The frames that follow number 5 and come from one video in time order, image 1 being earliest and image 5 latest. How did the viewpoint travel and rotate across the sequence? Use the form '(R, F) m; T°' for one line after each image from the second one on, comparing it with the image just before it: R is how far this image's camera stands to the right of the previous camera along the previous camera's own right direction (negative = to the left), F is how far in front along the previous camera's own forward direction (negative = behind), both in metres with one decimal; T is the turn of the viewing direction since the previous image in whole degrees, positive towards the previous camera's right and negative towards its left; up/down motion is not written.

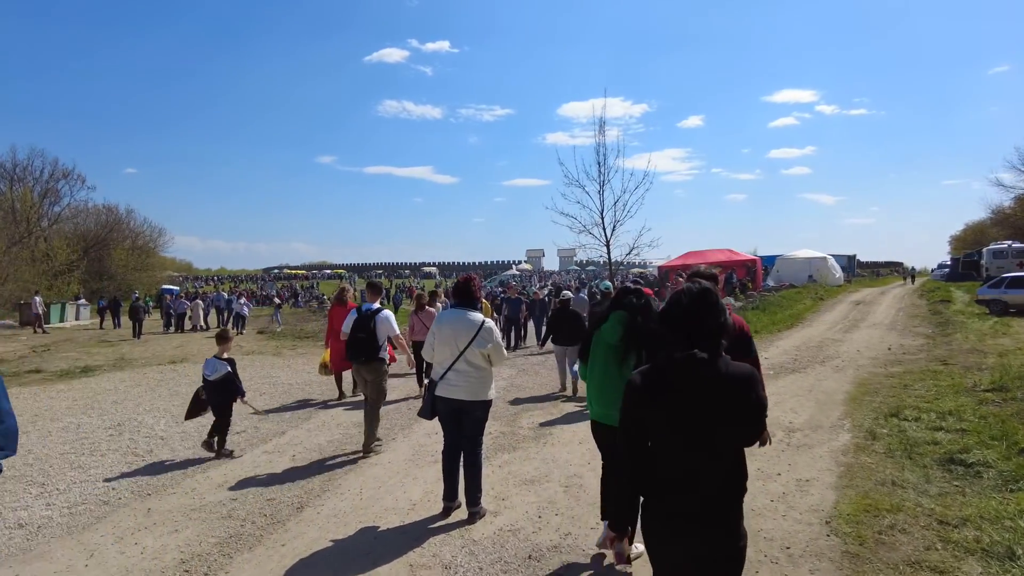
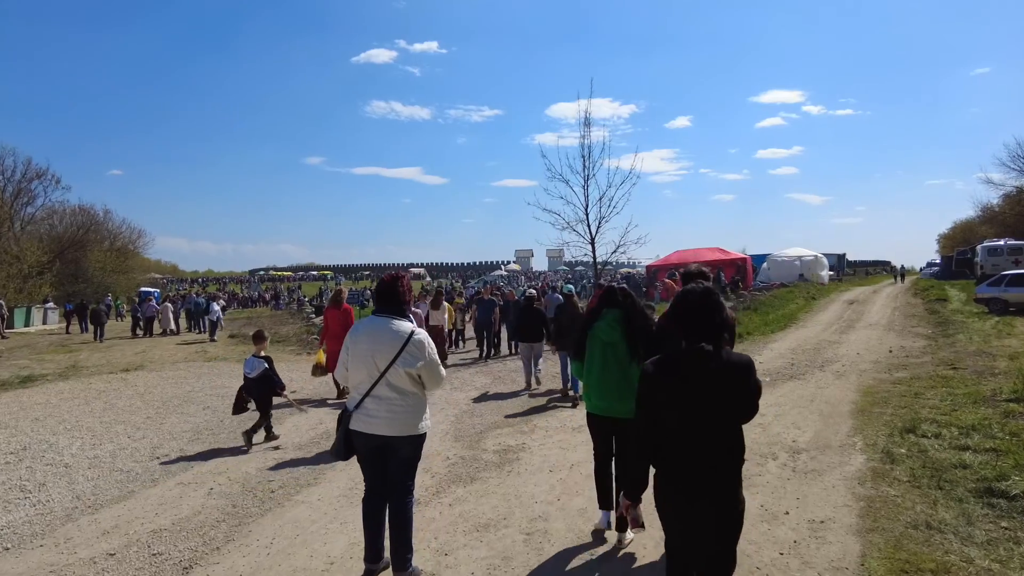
(+0.3, +1.0) m; +1°
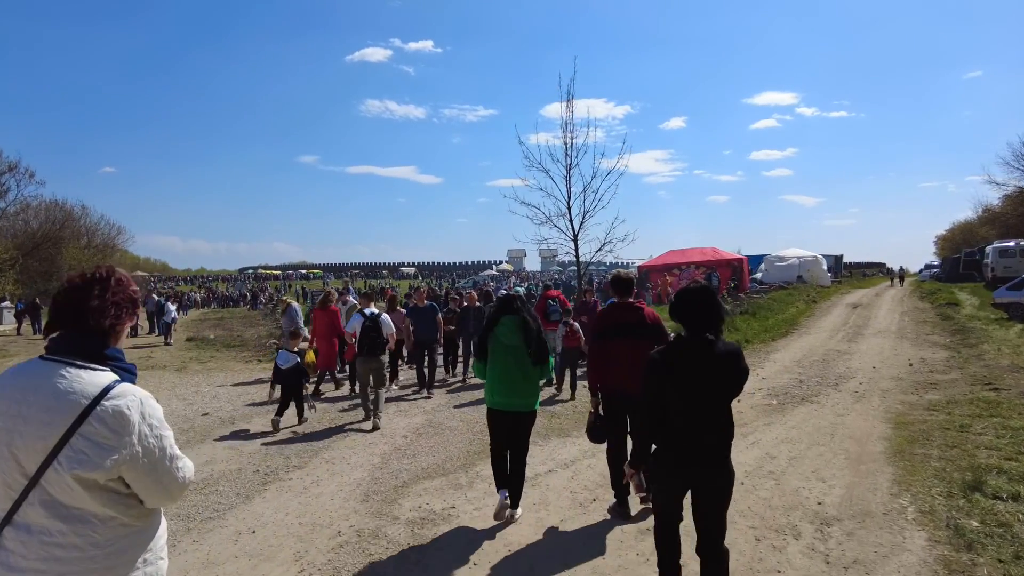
(+0.5, +1.7) m; +1°
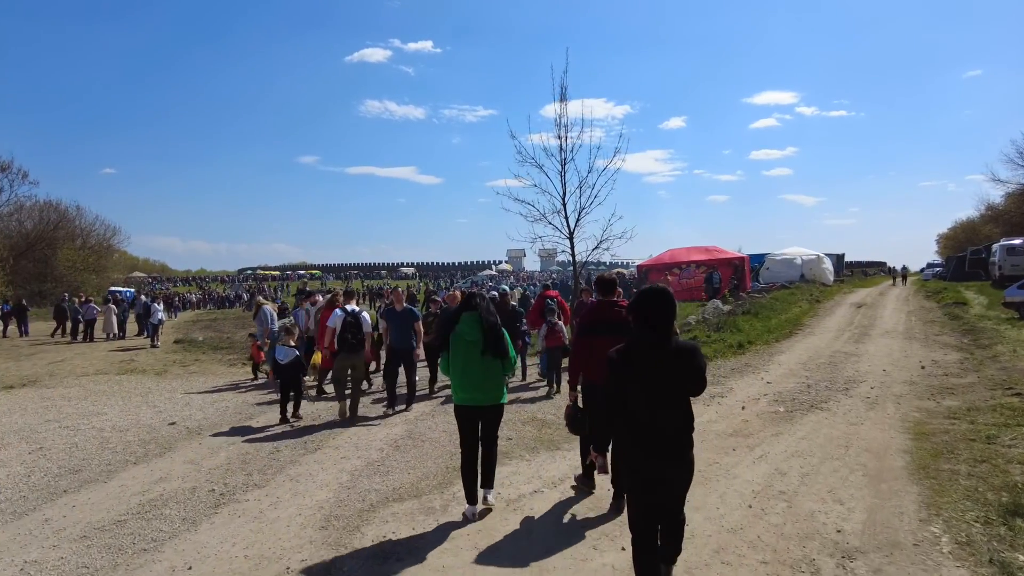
(+0.2, +0.6) m; 0°
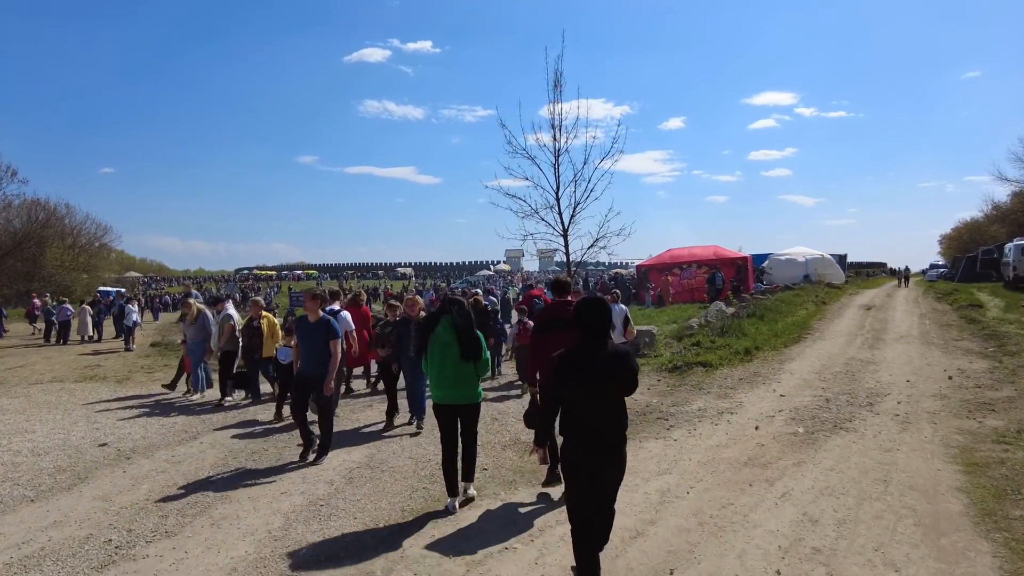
(+0.2, +1.0) m; 0°
